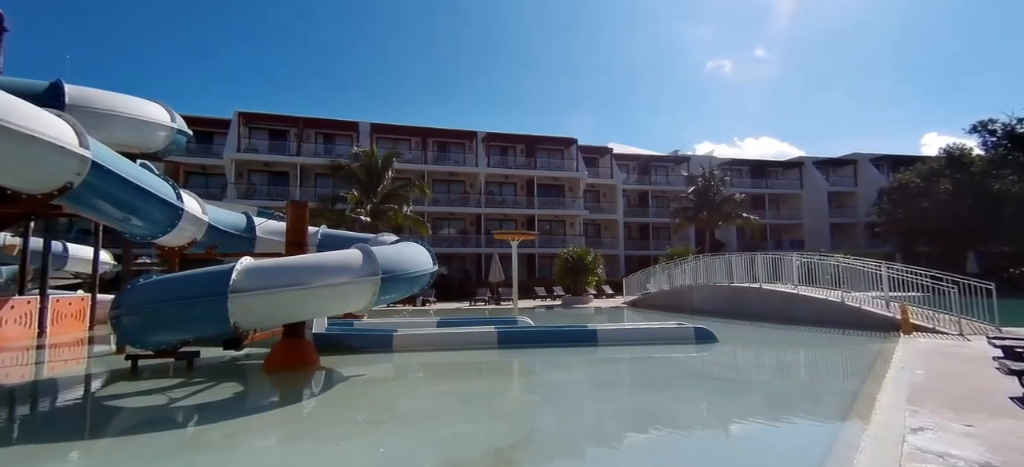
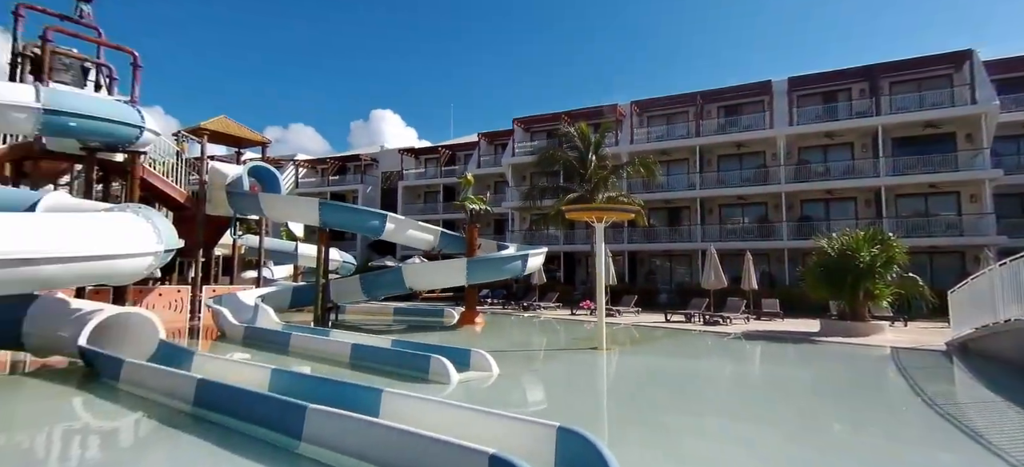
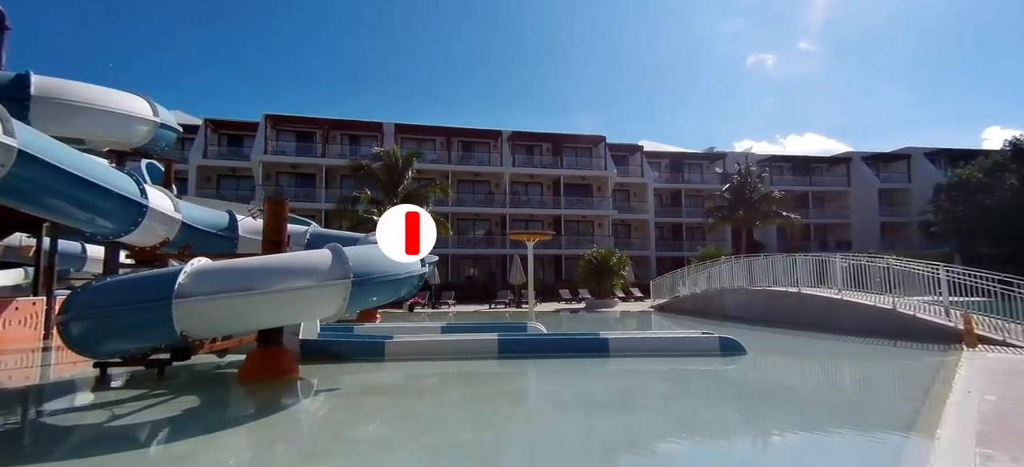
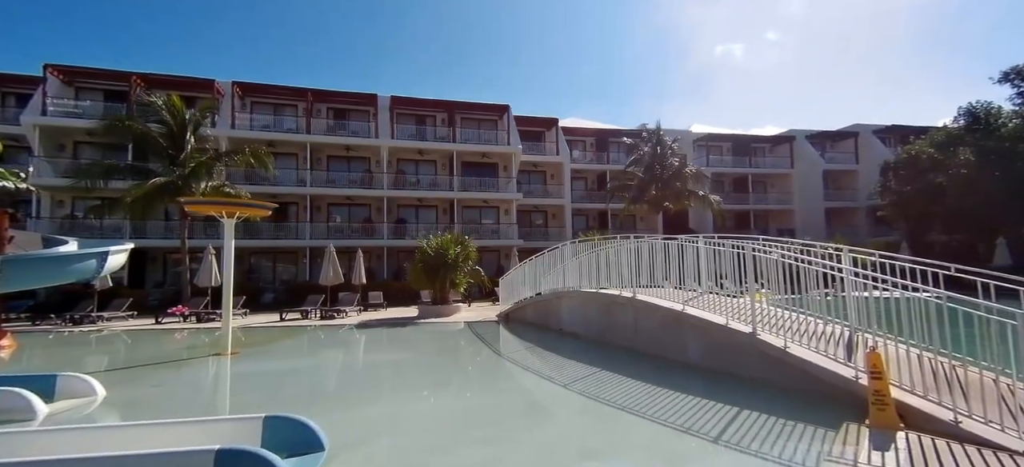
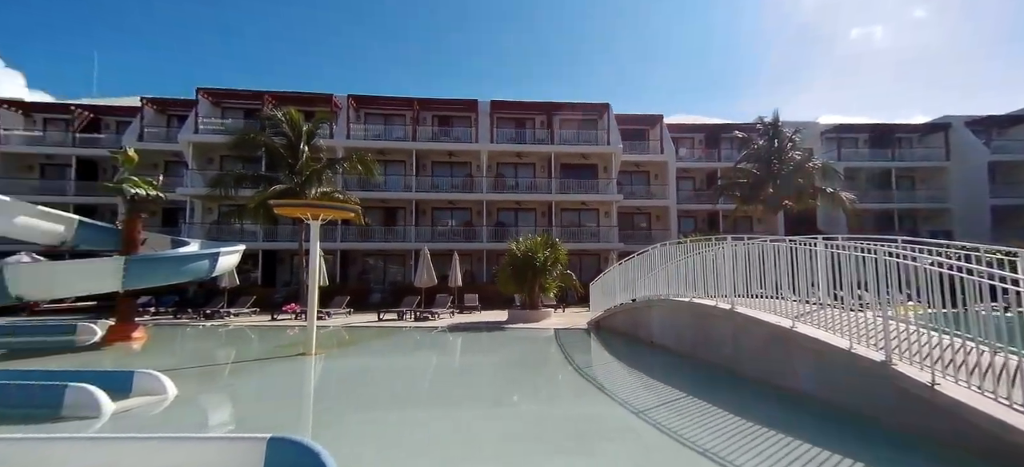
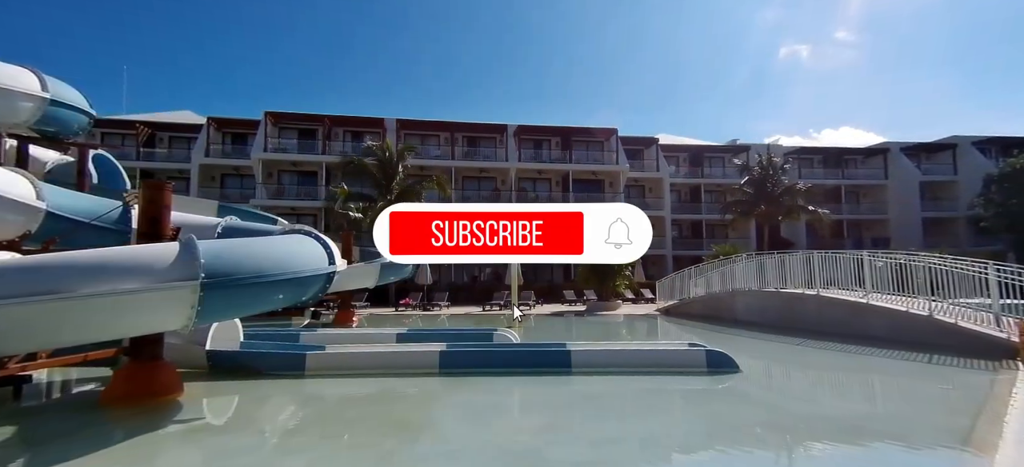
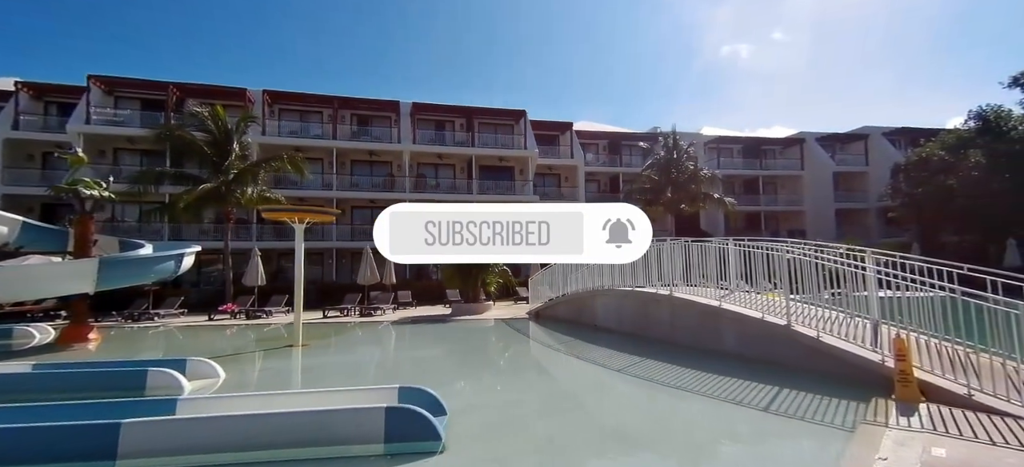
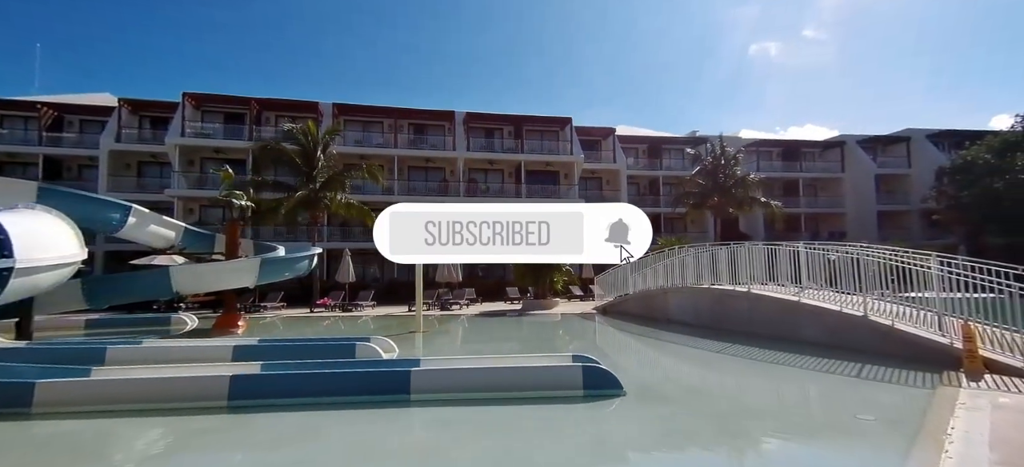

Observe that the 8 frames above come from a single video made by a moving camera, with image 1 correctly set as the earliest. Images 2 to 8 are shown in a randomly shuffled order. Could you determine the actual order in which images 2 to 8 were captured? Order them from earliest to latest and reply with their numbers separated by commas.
3, 6, 8, 7, 4, 5, 2
